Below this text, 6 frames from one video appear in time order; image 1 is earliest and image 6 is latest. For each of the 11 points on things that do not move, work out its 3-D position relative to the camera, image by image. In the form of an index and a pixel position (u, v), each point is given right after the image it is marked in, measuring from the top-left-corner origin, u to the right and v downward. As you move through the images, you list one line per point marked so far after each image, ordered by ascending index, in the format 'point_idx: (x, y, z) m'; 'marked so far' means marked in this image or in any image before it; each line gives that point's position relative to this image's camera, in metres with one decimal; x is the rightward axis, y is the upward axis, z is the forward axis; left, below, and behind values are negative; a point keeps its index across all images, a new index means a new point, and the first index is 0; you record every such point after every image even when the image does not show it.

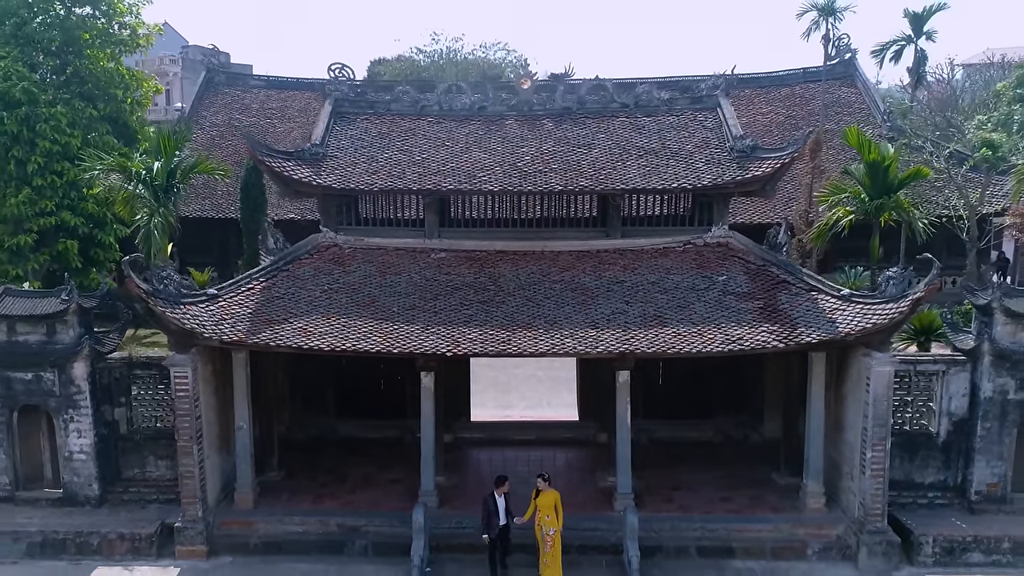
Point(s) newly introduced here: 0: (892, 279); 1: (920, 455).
0: (+5.4, +0.1, +10.9) m
1: (+6.5, -2.7, +12.4) m
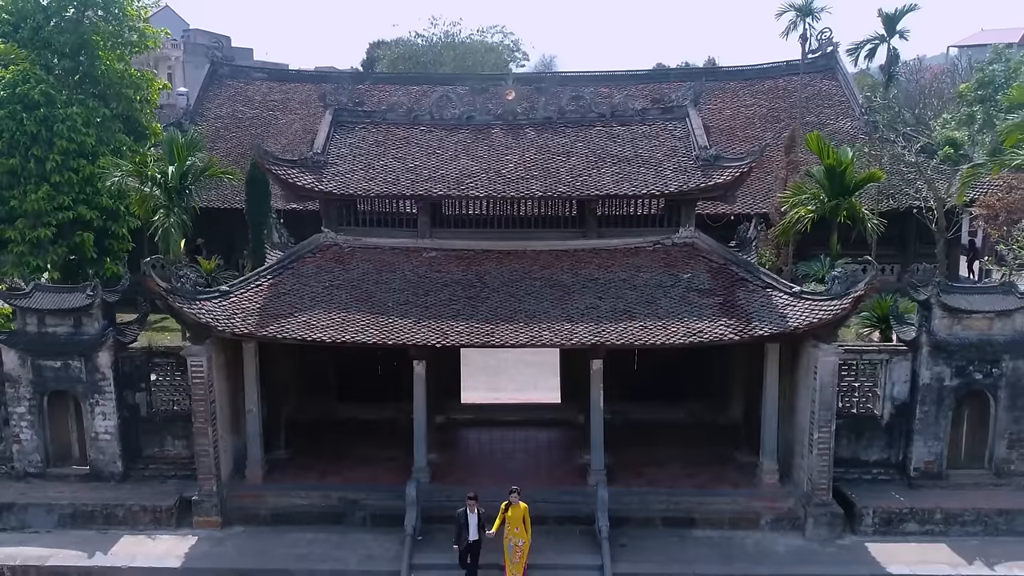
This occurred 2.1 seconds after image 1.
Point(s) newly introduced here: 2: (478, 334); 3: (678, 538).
0: (+5.1, +0.2, +12.1) m
1: (+6.2, -2.6, +13.7) m
2: (-0.5, -0.7, +12.3) m
3: (+2.7, -4.1, +12.9) m
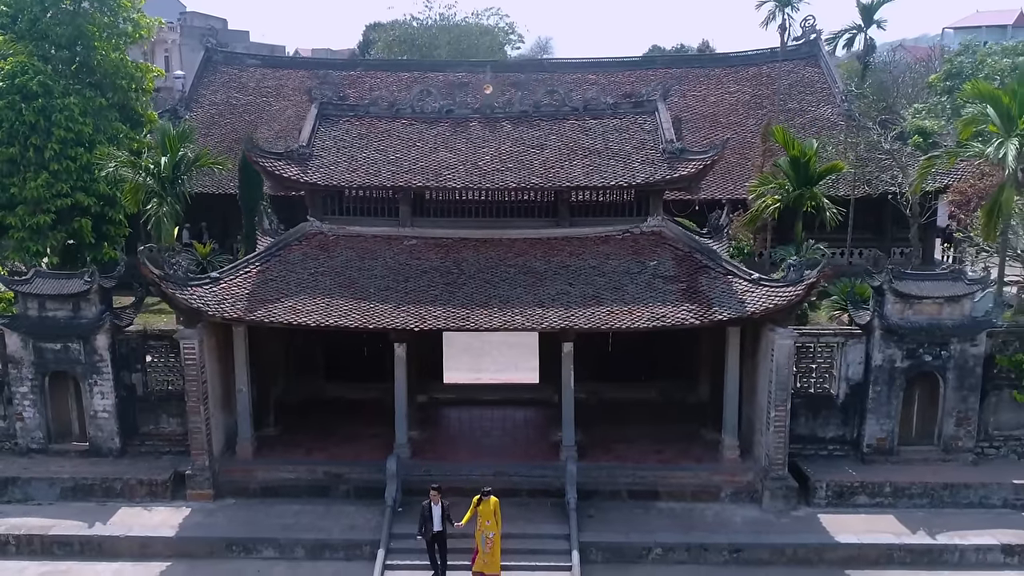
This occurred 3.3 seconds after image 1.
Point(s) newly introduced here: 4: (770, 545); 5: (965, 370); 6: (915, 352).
0: (+4.6, +0.4, +12.8) m
1: (+5.8, -2.3, +14.5) m
2: (-1.0, -0.5, +13.0) m
3: (+2.3, -3.9, +13.7) m
4: (+4.2, -4.2, +12.6) m
5: (+8.1, -1.5, +14.0) m
6: (+7.2, -1.1, +13.9) m
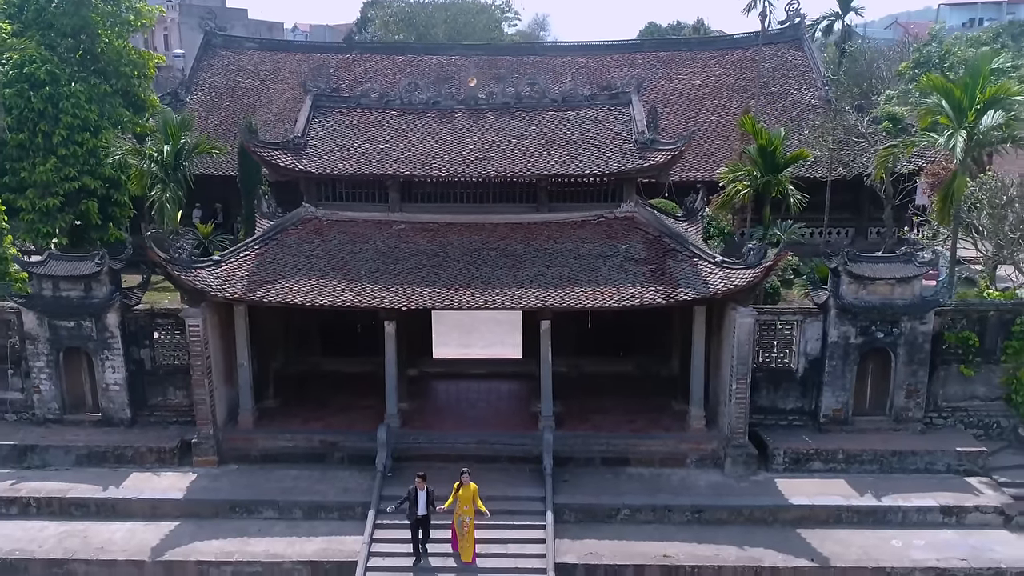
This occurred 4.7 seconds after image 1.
0: (+4.3, +0.7, +13.8) m
1: (+5.4, -2.0, +15.6) m
2: (-1.3, -0.2, +14.0) m
3: (+1.9, -3.6, +14.9) m
4: (+3.8, -3.9, +13.8) m
5: (+7.8, -1.1, +15.0) m
6: (+6.8, -0.8, +15.0) m
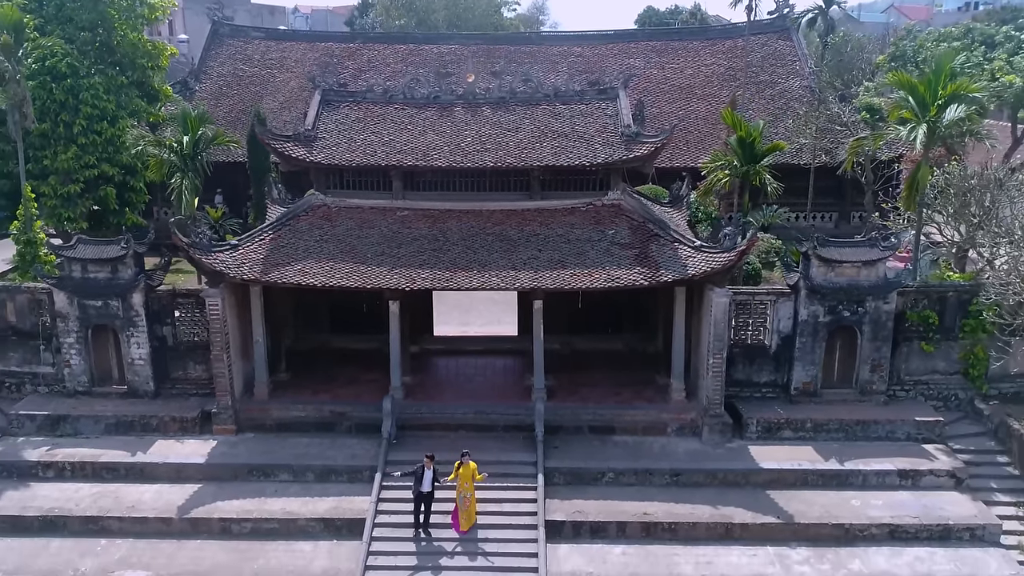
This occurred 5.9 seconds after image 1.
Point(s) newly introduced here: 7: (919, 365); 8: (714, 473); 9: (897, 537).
0: (+4.2, +1.0, +15.0) m
1: (+5.3, -1.6, +16.8) m
2: (-1.4, +0.2, +15.3) m
3: (+1.8, -3.2, +16.2) m
4: (+3.7, -3.5, +15.1) m
5: (+7.7, -0.8, +16.3) m
6: (+6.7, -0.4, +16.2) m
7: (+8.8, -1.7, +16.9) m
8: (+3.9, -3.6, +15.1) m
9: (+6.9, -4.5, +14.0) m
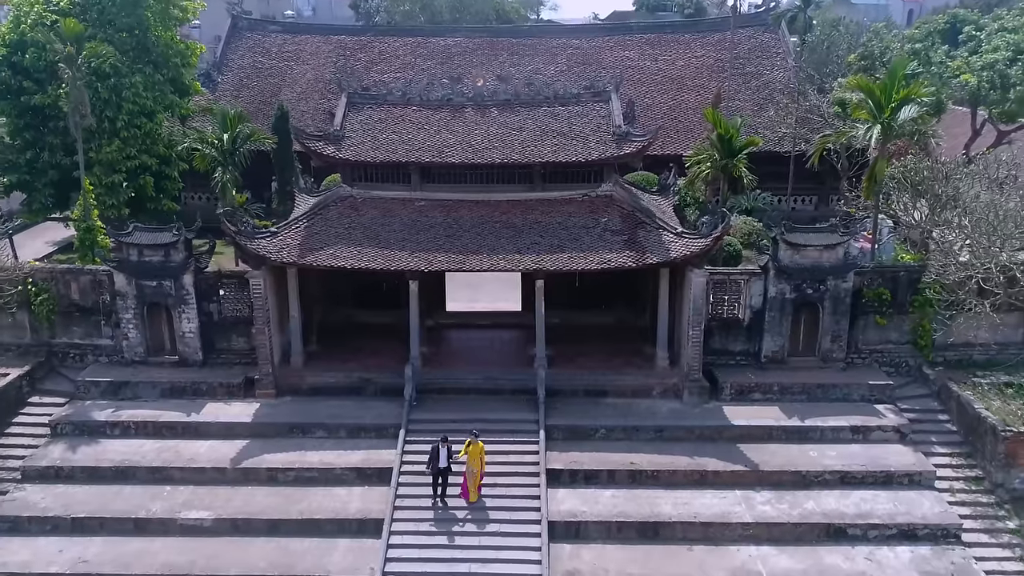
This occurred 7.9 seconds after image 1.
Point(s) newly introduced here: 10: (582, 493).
0: (+4.3, +1.4, +17.3) m
1: (+5.4, -1.1, +19.2) m
2: (-1.3, +0.6, +17.6) m
3: (+2.0, -2.7, +18.6) m
4: (+3.8, -3.1, +17.5) m
5: (+7.8, -0.3, +18.6) m
6: (+6.9, 0.0, +18.5) m
7: (+9.0, -1.2, +19.2) m
8: (+4.1, -3.2, +17.5) m
9: (+7.1, -4.1, +16.4) m
10: (+1.5, -4.3, +16.2) m
